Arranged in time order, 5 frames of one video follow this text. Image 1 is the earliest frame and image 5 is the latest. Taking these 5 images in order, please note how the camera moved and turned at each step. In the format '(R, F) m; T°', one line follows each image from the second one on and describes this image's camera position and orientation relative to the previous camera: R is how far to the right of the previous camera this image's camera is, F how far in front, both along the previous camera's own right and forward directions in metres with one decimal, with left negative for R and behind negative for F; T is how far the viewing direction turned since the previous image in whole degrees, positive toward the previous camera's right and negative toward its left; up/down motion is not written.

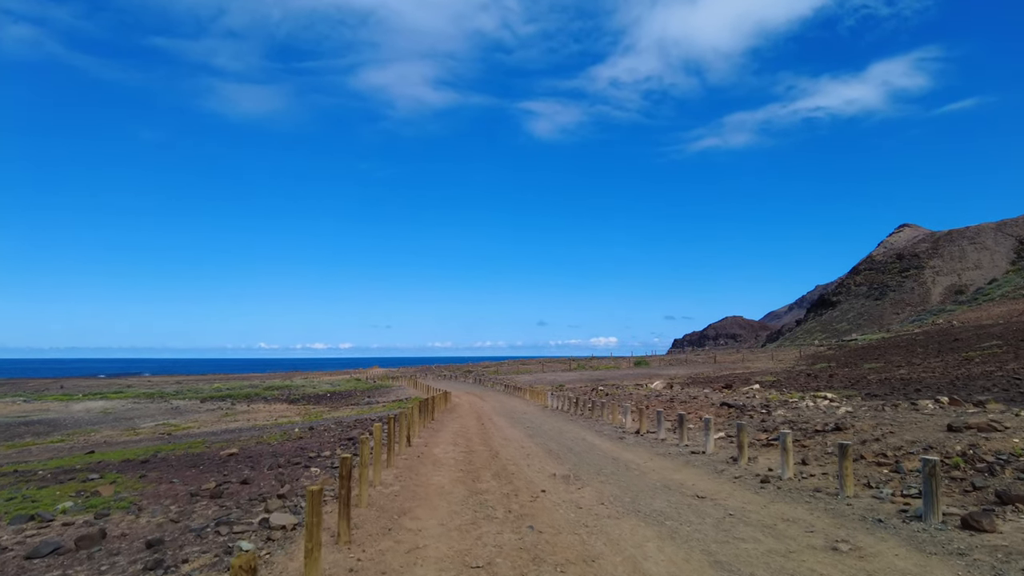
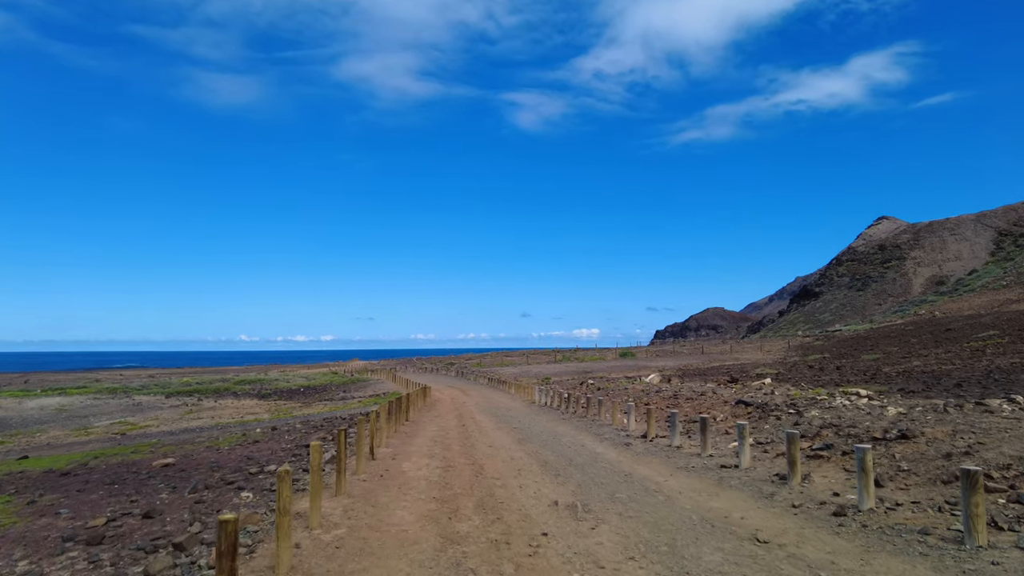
(-0.1, +3.3) m; +1°
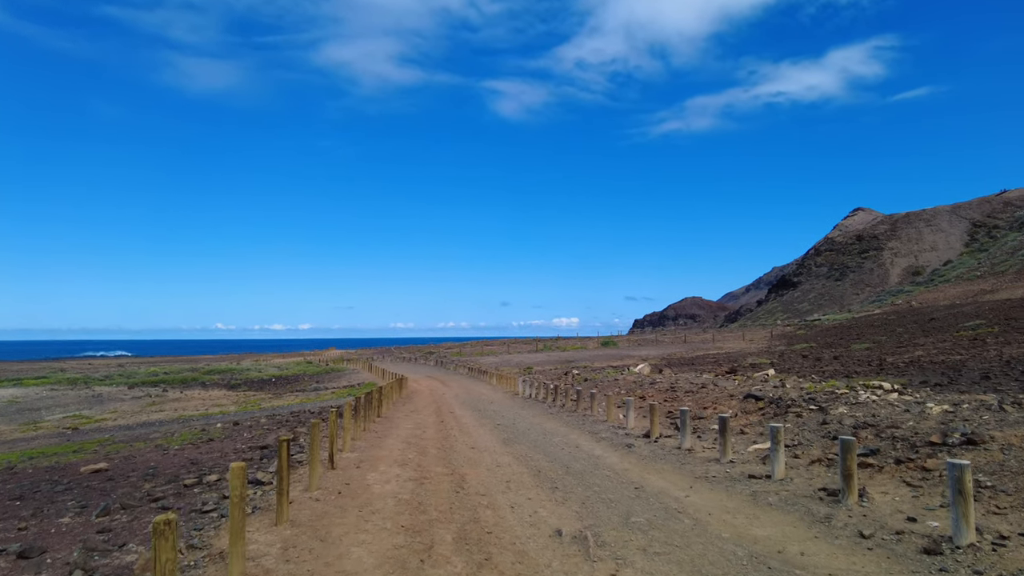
(-0.1, +2.4) m; +2°
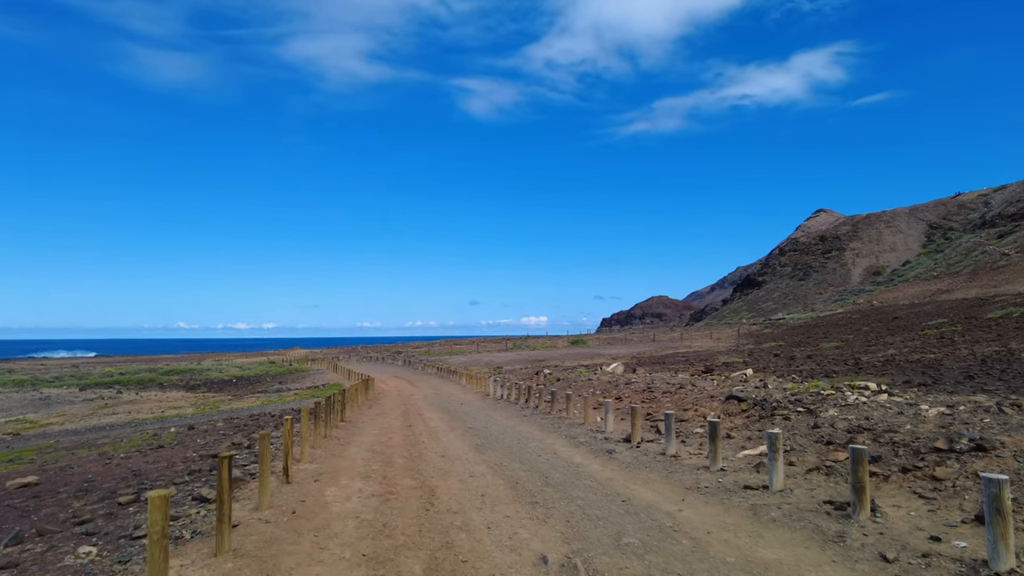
(-0.1, +1.1) m; +3°
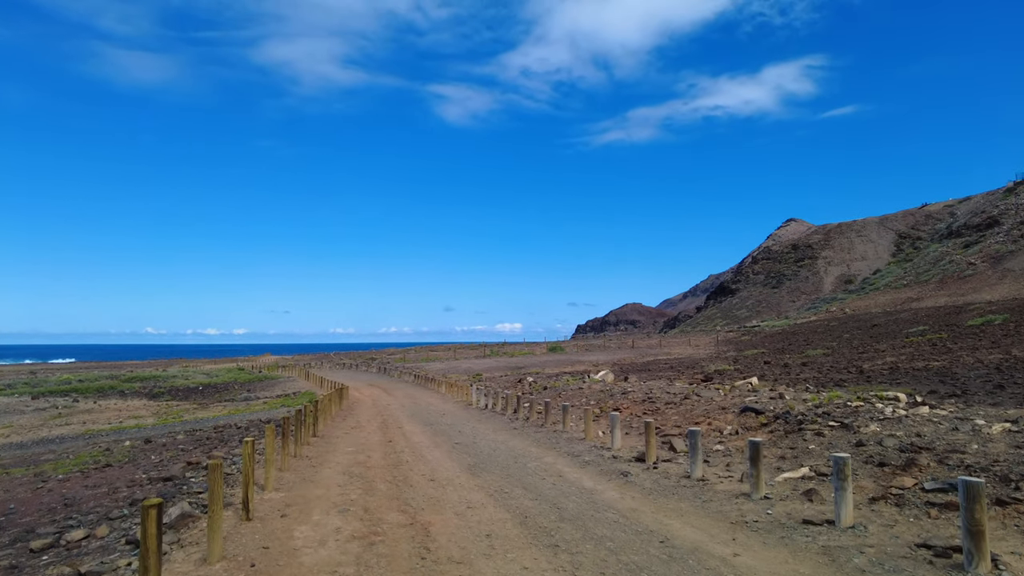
(-0.5, +1.9) m; +2°
